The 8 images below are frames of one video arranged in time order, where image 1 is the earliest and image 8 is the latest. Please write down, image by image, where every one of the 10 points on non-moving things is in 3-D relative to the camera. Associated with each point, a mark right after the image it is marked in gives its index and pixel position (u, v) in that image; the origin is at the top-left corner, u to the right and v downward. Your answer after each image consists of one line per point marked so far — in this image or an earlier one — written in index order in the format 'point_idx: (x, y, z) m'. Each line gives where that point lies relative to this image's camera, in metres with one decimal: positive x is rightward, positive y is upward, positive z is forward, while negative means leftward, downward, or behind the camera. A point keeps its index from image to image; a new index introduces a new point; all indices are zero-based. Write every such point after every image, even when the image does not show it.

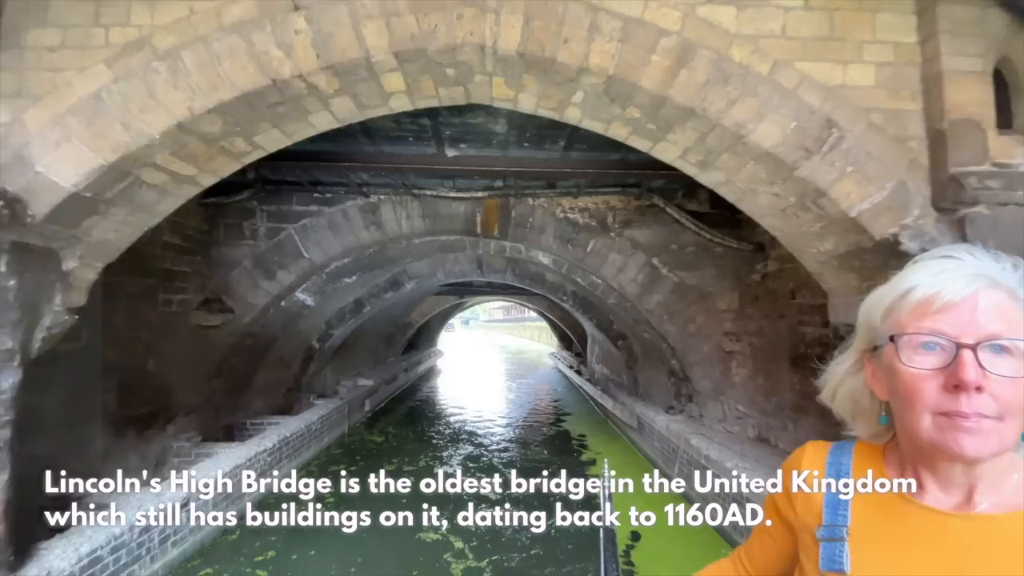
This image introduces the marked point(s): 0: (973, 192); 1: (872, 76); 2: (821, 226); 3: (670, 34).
0: (+2.1, +0.4, +2.2) m
1: (+1.7, +1.0, +2.3) m
2: (+1.6, +0.3, +2.5) m
3: (+0.7, +1.2, +2.2) m
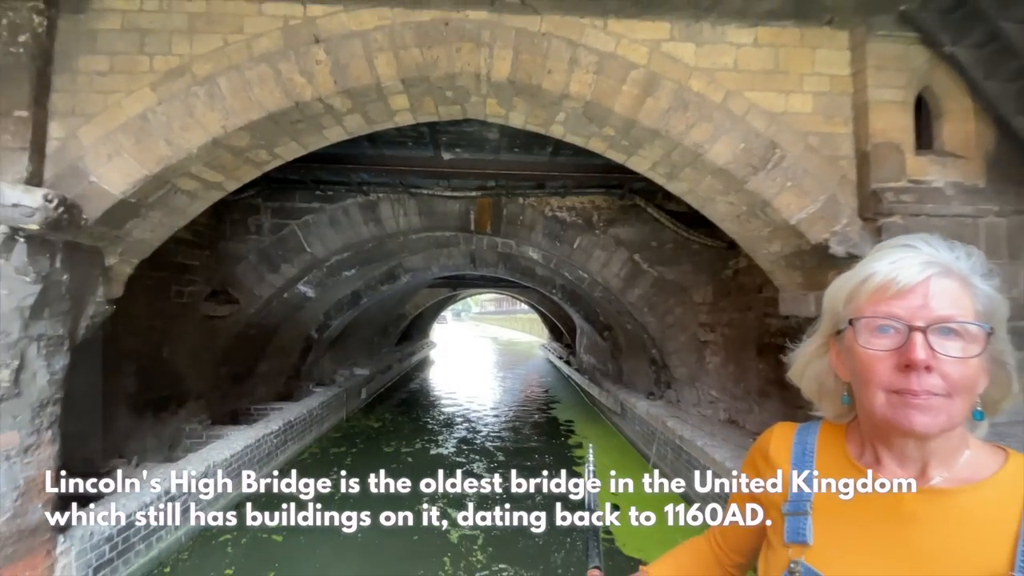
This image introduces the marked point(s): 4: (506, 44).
0: (+2.0, +0.5, +2.6) m
1: (+1.7, +1.0, +2.7) m
2: (+1.6, +0.4, +2.9) m
3: (+0.7, +1.2, +2.6) m
4: (0.0, +1.4, +2.6) m
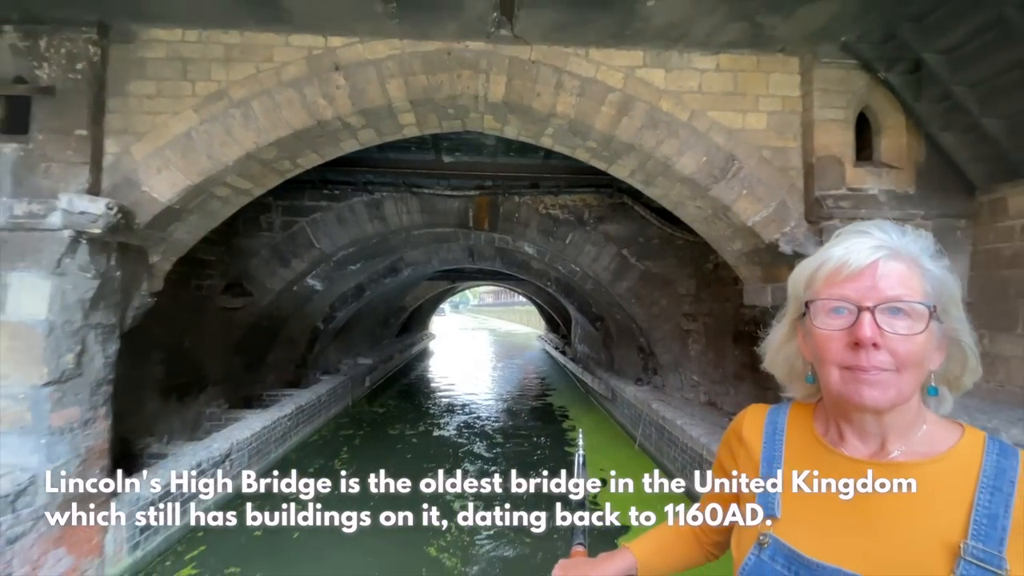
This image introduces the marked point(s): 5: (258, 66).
0: (+2.0, +0.5, +3.0) m
1: (+1.6, +1.1, +3.1) m
2: (+1.5, +0.4, +3.3) m
3: (+0.7, +1.3, +3.0) m
4: (-0.1, +1.4, +3.0) m
5: (-1.6, +1.4, +3.0) m
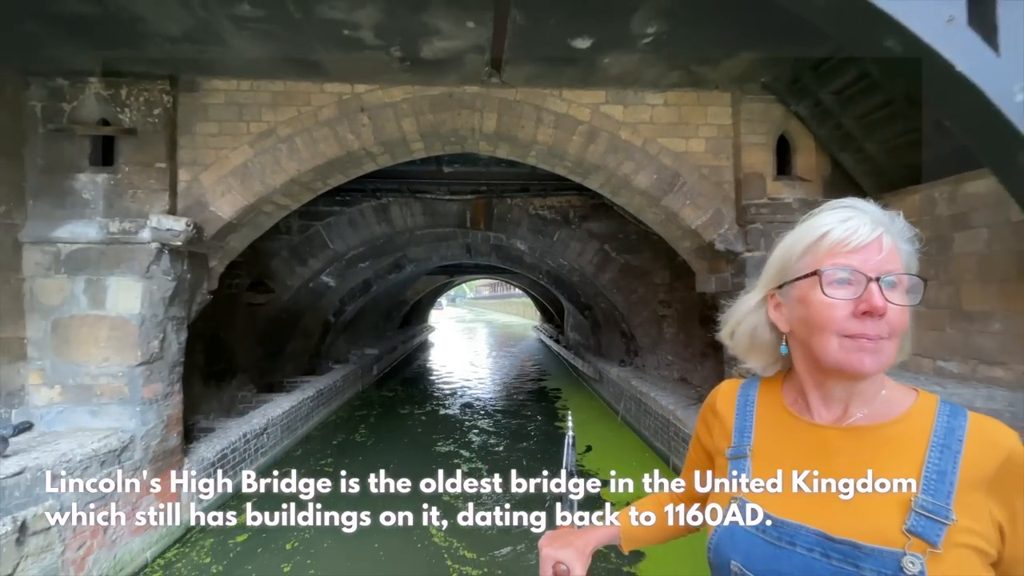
0: (+1.9, +0.6, +3.8) m
1: (+1.6, +1.2, +3.8) m
2: (+1.5, +0.5, +4.1) m
3: (+0.6, +1.3, +3.8) m
4: (-0.2, +1.5, +3.8) m
5: (-1.7, +1.4, +3.7) m
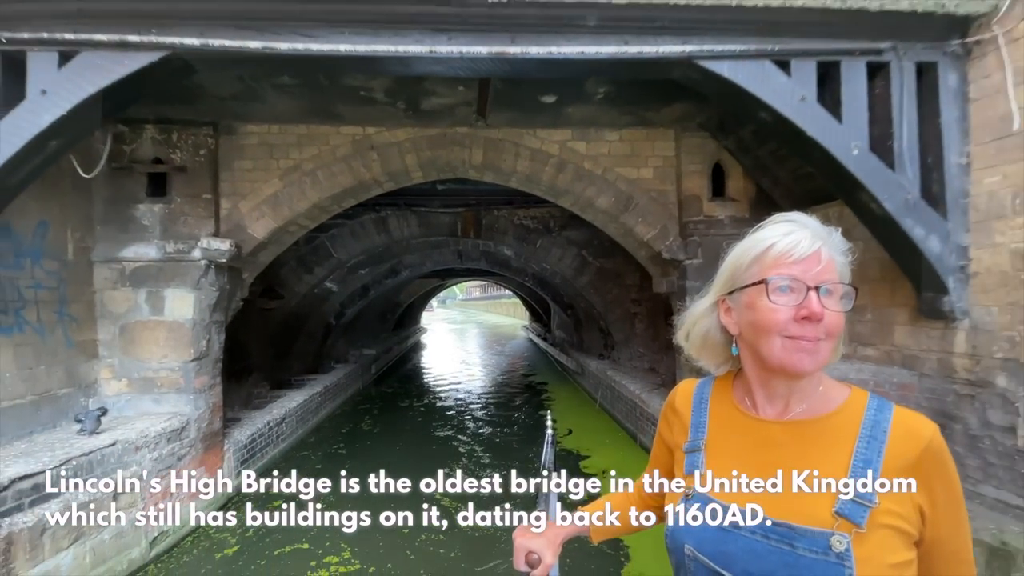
0: (+1.8, +0.6, +4.6) m
1: (+1.4, +1.2, +4.7) m
2: (+1.3, +0.5, +5.0) m
3: (+0.4, +1.3, +4.6) m
4: (-0.3, +1.4, +4.6) m
5: (-1.8, +1.4, +4.5) m
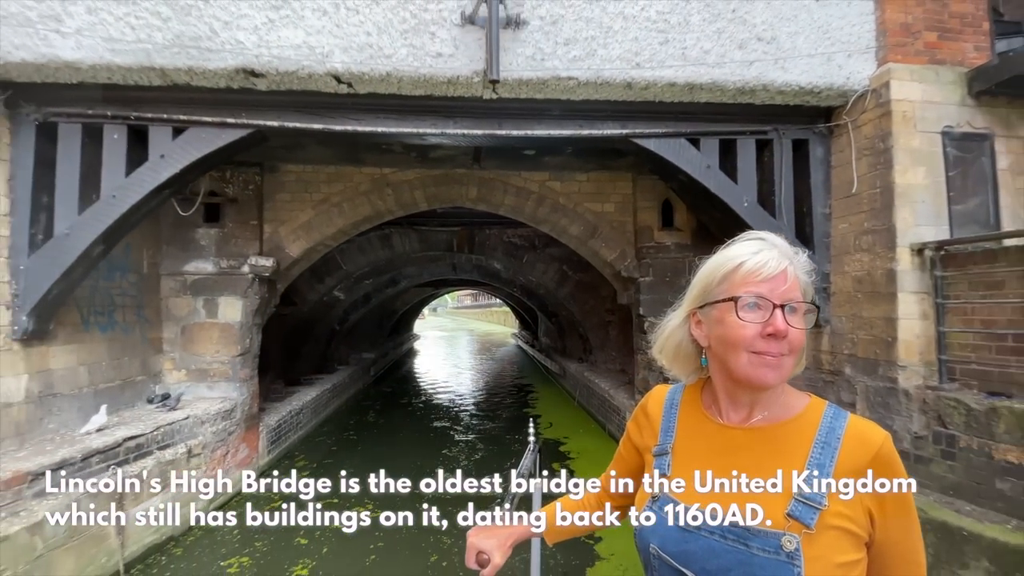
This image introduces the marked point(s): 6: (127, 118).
0: (+1.6, +0.4, +5.7) m
1: (+1.2, +1.0, +5.8) m
2: (+1.2, +0.3, +6.1) m
3: (+0.3, +1.2, +5.7) m
4: (-0.5, +1.3, +5.7) m
5: (-2.0, +1.2, +5.6) m
6: (-3.0, +1.3, +3.7) m
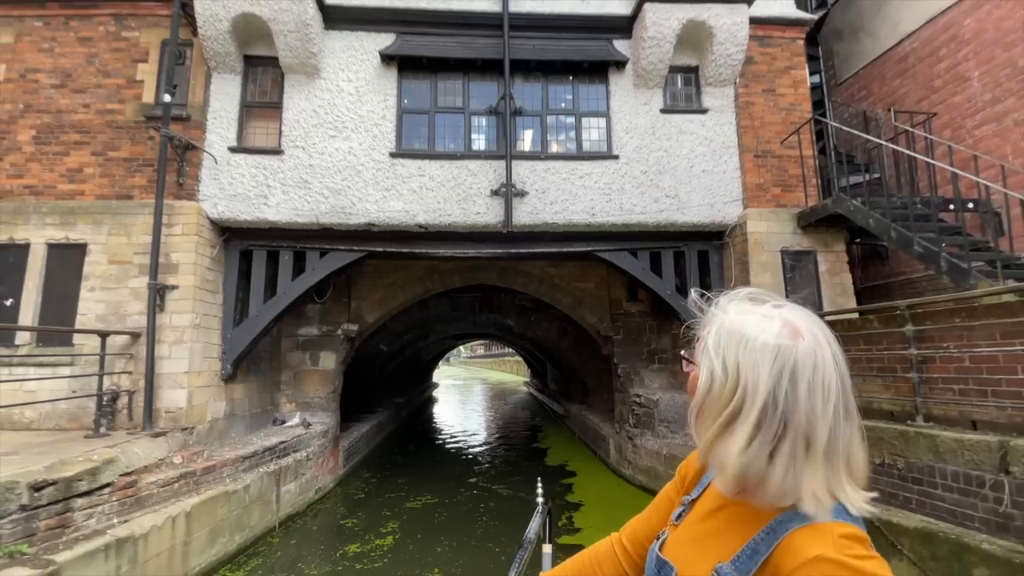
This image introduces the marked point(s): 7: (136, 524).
0: (+1.8, -0.5, +8.1) m
1: (+1.4, 0.0, +8.3) m
2: (+1.3, -0.7, +8.4) m
3: (+0.4, +0.2, +8.2) m
4: (-0.3, +0.3, +8.2) m
5: (-1.8, +0.3, +8.1) m
6: (-2.9, +0.6, +6.3) m
7: (-3.3, -2.1, +4.1) m
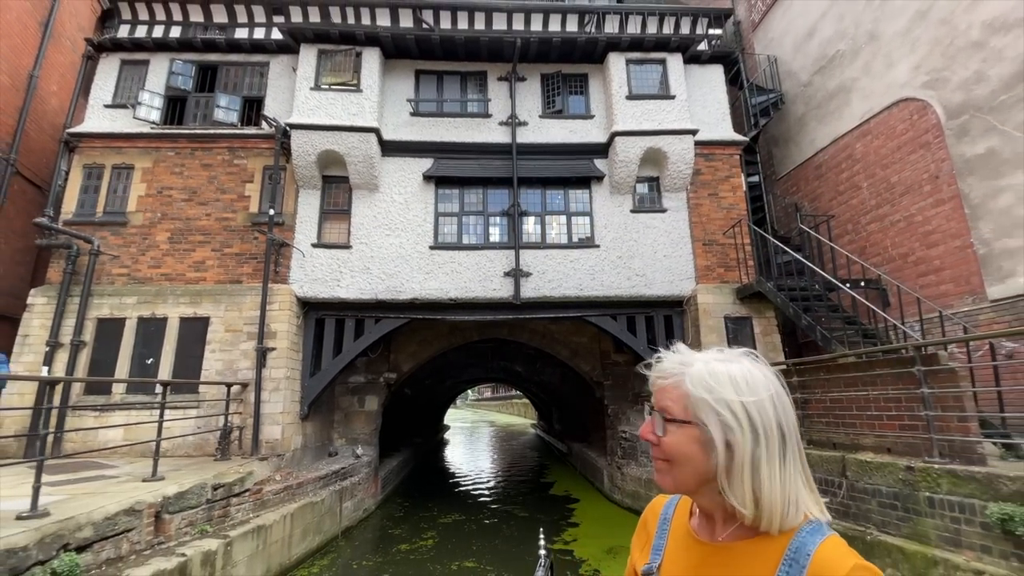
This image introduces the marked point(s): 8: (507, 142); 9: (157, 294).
0: (+2.0, -1.7, +10.0) m
1: (+1.6, -1.2, +10.2) m
2: (+1.5, -1.9, +10.4) m
3: (+0.6, -1.0, +10.2) m
4: (-0.1, -0.9, +10.2) m
5: (-1.6, -0.9, +10.2) m
6: (-2.8, -0.5, +8.4) m
7: (-3.2, -2.9, +6.0) m
8: (-0.1, +2.8, +8.9) m
9: (-6.1, -0.1, +8.1) m
